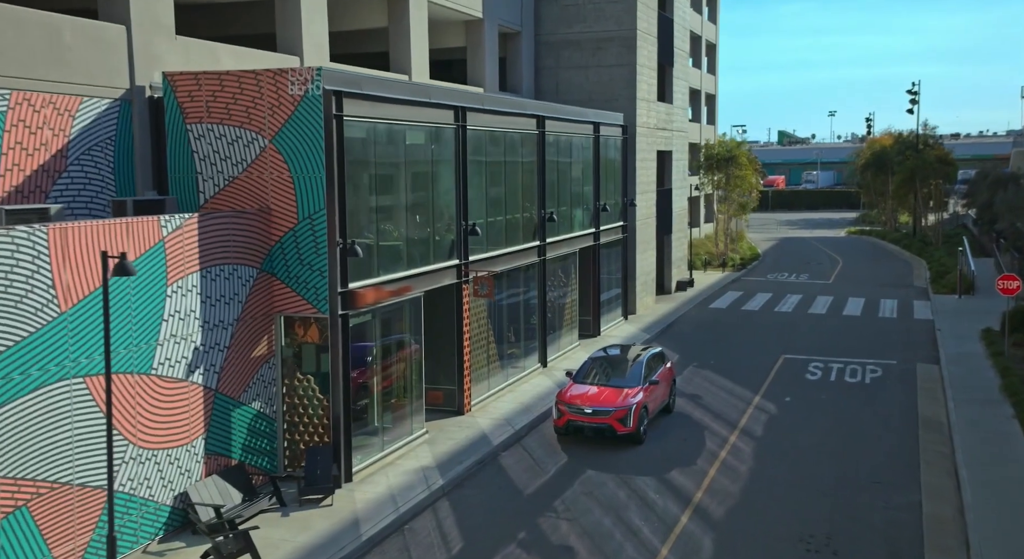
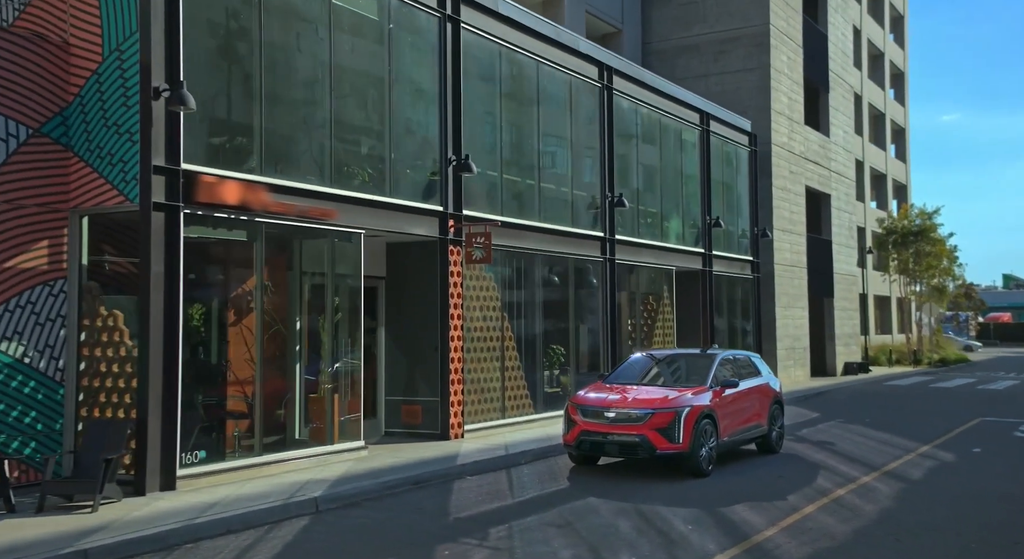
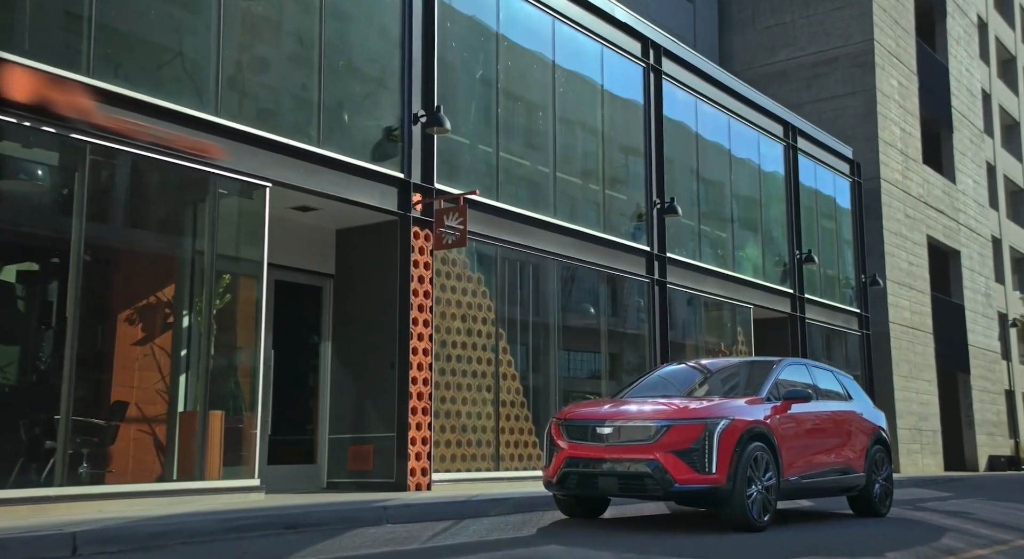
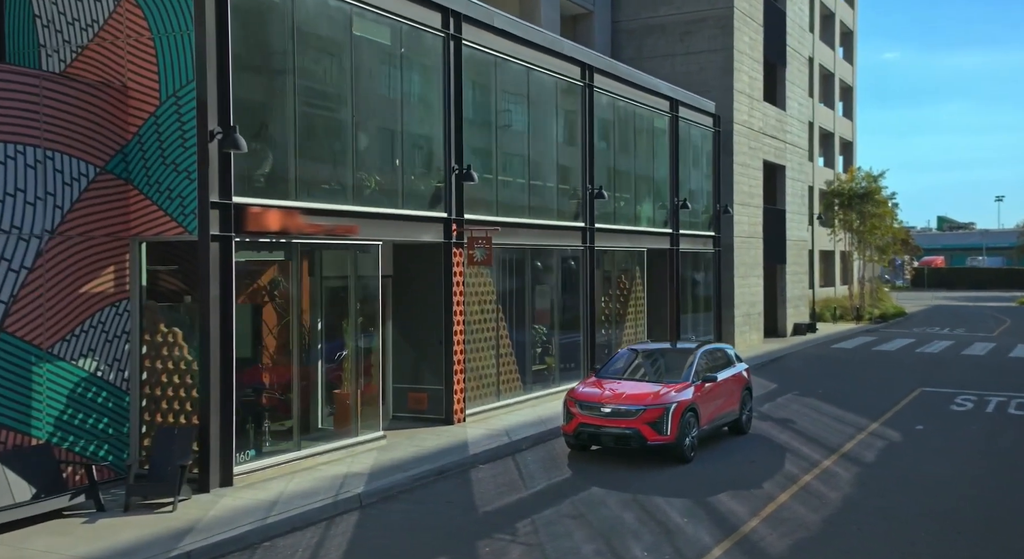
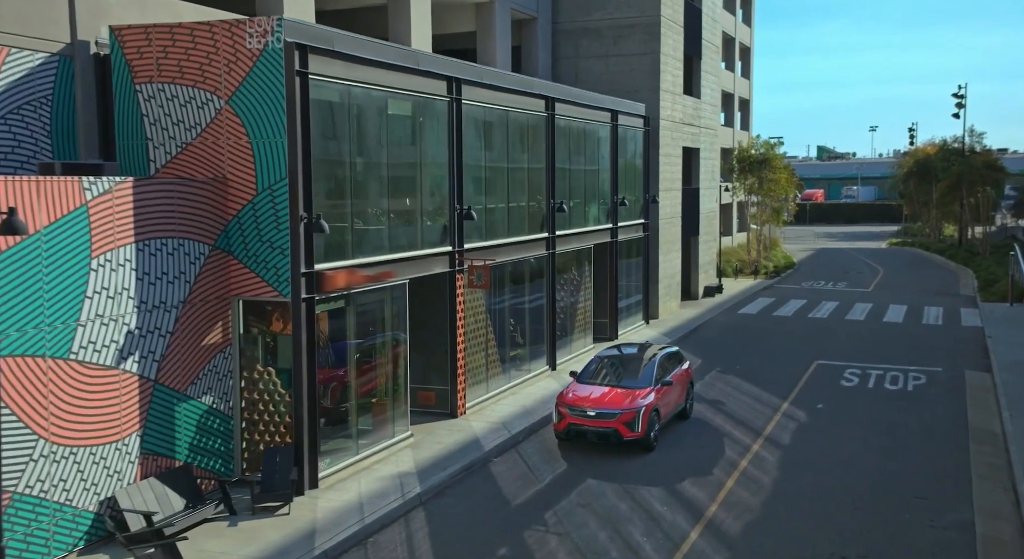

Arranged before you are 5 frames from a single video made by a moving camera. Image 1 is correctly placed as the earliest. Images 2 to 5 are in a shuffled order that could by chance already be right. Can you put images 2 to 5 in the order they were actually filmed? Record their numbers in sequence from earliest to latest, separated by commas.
5, 4, 2, 3
